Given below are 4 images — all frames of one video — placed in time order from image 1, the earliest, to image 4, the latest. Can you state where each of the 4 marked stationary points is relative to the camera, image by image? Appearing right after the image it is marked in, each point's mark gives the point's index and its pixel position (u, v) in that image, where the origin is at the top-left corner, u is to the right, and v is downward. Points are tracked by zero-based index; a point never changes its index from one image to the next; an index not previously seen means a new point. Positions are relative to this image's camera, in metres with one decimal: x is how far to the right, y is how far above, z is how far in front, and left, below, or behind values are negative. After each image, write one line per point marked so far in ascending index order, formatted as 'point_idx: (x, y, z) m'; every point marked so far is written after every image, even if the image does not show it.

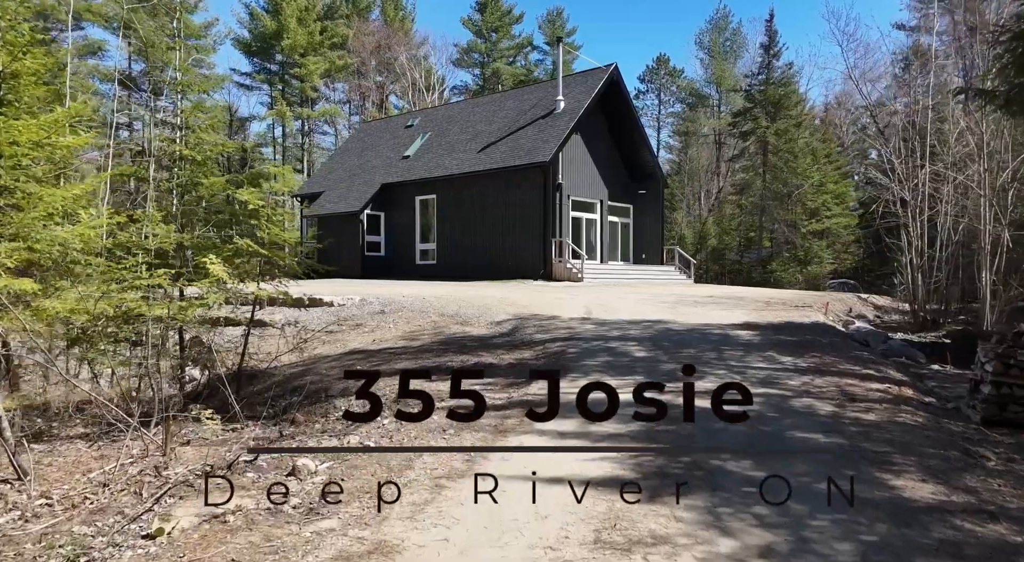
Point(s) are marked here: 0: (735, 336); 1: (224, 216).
0: (+2.9, -0.7, +9.0) m
1: (-3.0, +0.7, +7.6) m
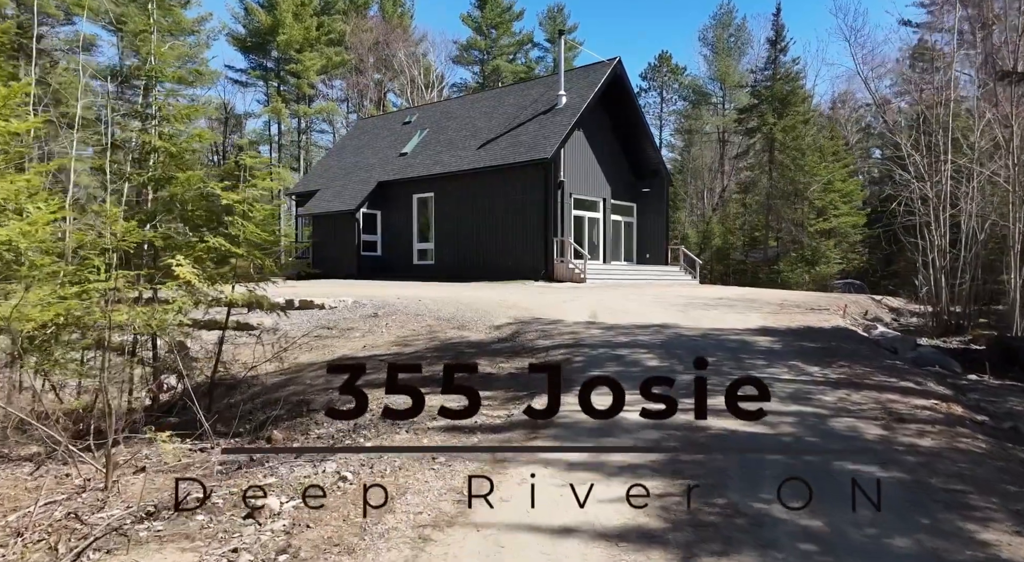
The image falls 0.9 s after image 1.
0: (+2.9, -0.7, +8.4) m
1: (-3.0, +0.7, +6.9) m
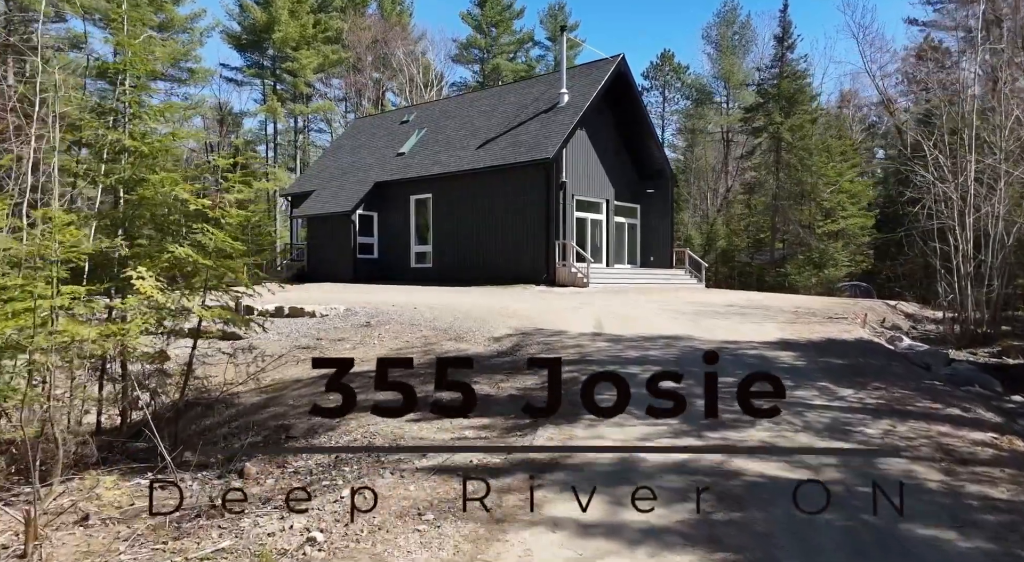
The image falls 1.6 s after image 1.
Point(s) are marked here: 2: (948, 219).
0: (+2.9, -0.9, +7.7) m
1: (-3.0, +0.5, +6.2) m
2: (+8.3, +1.2, +13.4) m
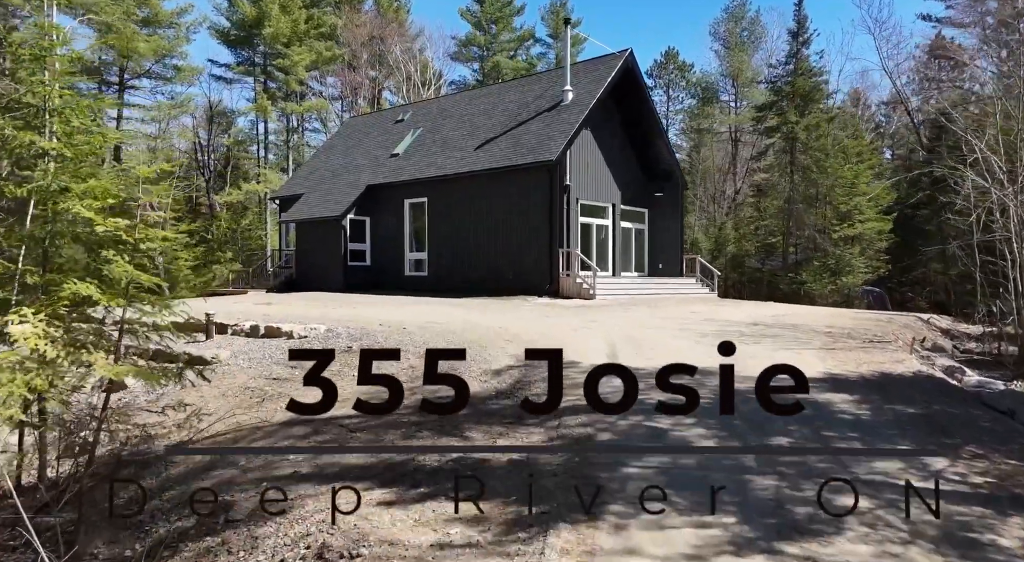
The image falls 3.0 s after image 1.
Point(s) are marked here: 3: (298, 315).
0: (+2.9, -1.1, +6.4) m
1: (-3.0, +0.3, +4.9) m
2: (+8.3, +0.9, +12.1) m
3: (-4.2, -0.7, +13.7) m
